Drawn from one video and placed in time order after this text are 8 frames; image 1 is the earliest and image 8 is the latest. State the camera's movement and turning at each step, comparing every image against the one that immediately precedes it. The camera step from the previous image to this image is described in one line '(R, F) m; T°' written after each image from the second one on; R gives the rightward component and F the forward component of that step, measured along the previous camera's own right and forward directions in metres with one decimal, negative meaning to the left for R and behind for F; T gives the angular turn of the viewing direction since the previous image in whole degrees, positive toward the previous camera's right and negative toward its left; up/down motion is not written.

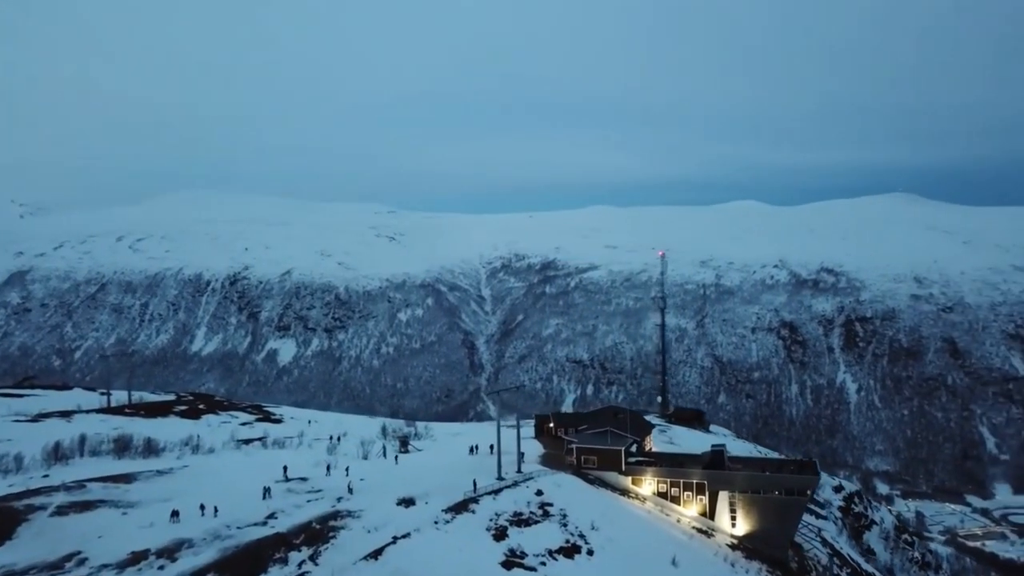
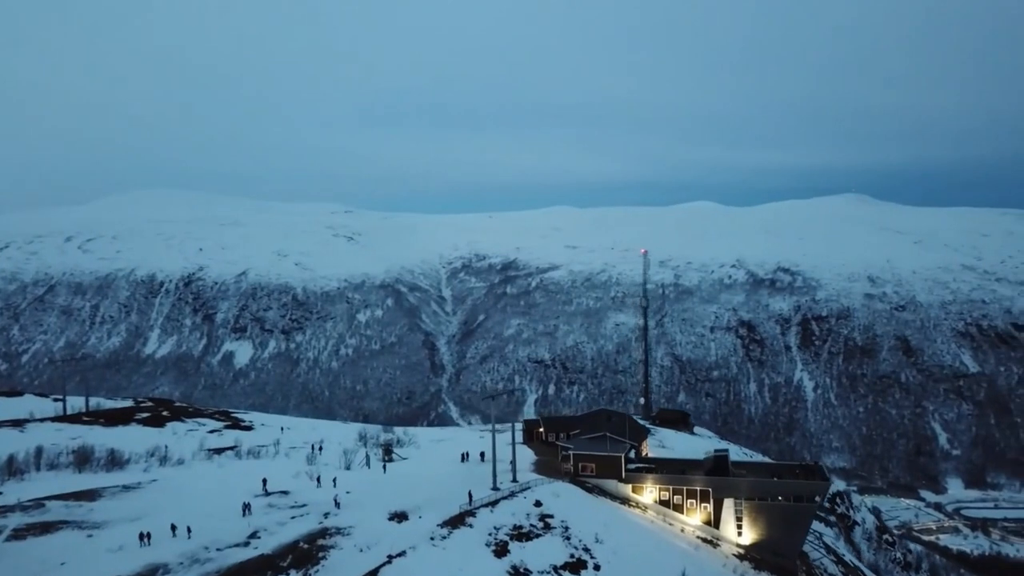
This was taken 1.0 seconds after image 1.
(-0.3, +0.4) m; +3°
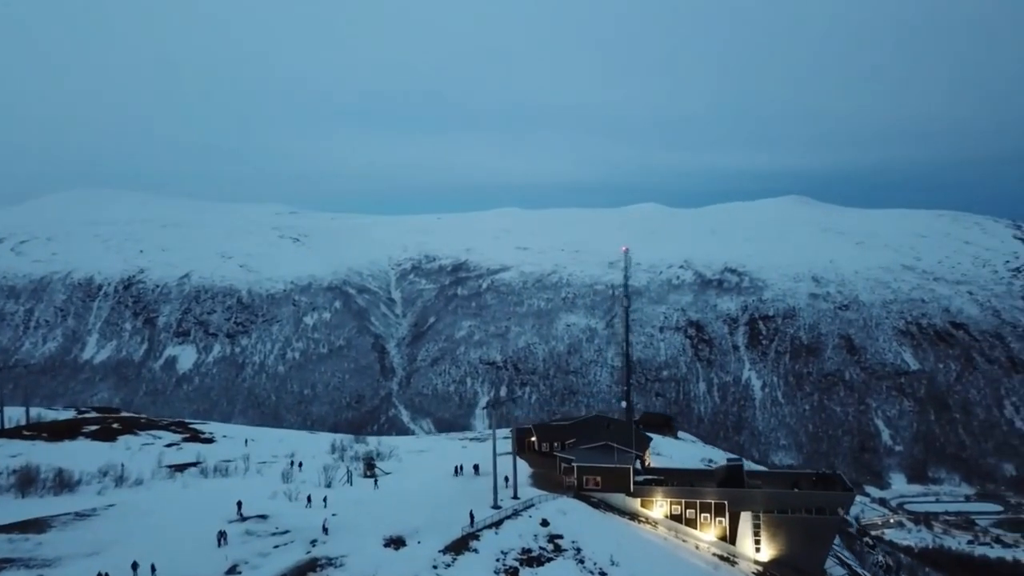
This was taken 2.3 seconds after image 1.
(-0.6, +0.5) m; +4°
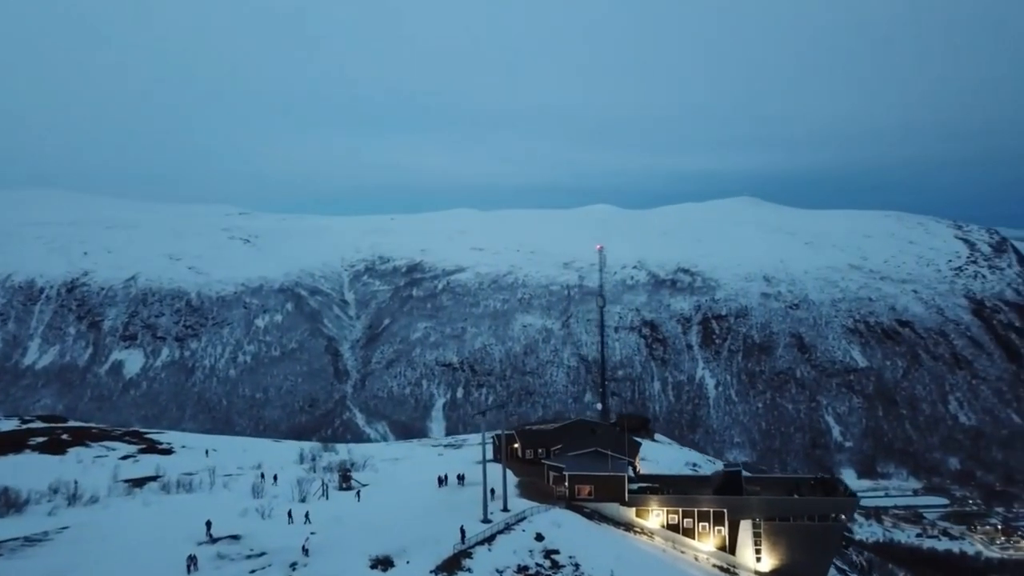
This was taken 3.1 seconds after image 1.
(-0.6, +0.2) m; +3°
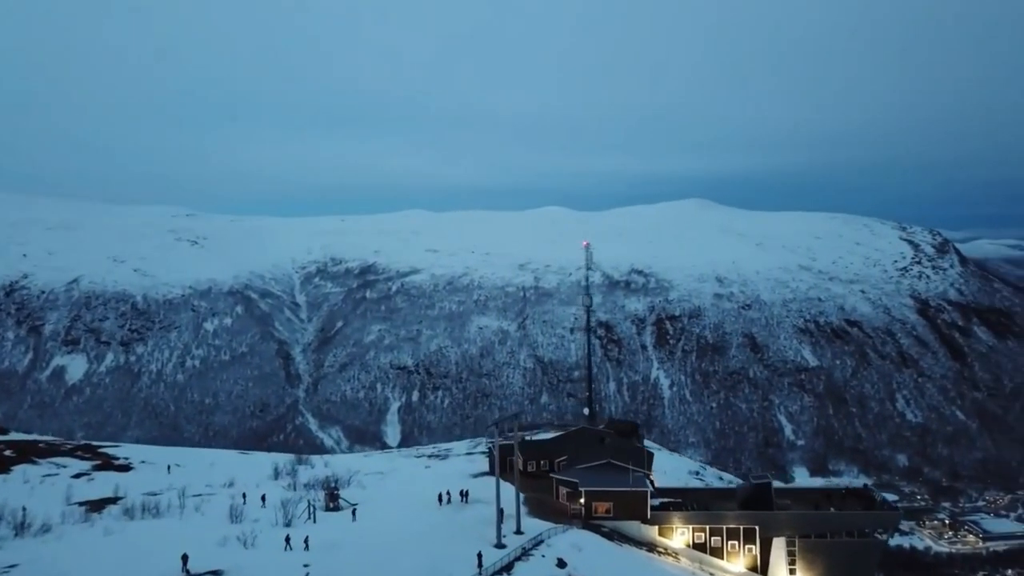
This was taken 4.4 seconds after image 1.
(-0.7, +0.3) m; +4°
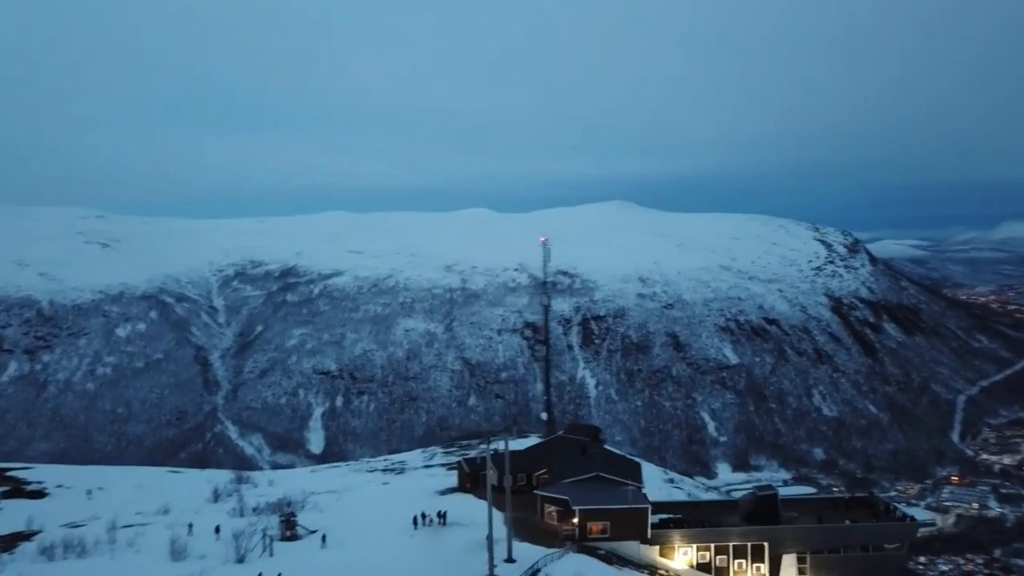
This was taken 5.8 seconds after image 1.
(-0.7, +0.1) m; +6°
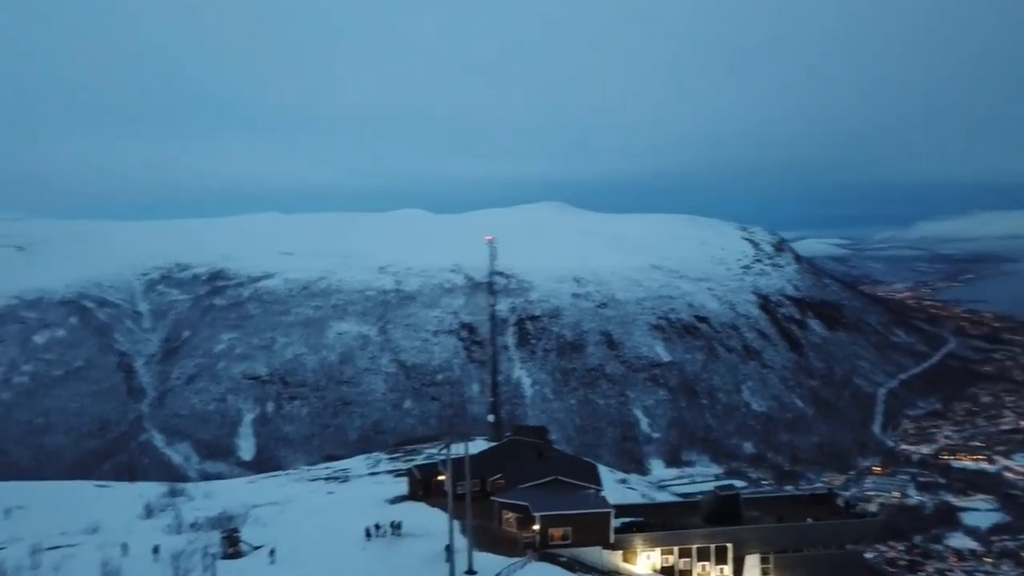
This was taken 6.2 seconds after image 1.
(-0.4, -0.1) m; +5°
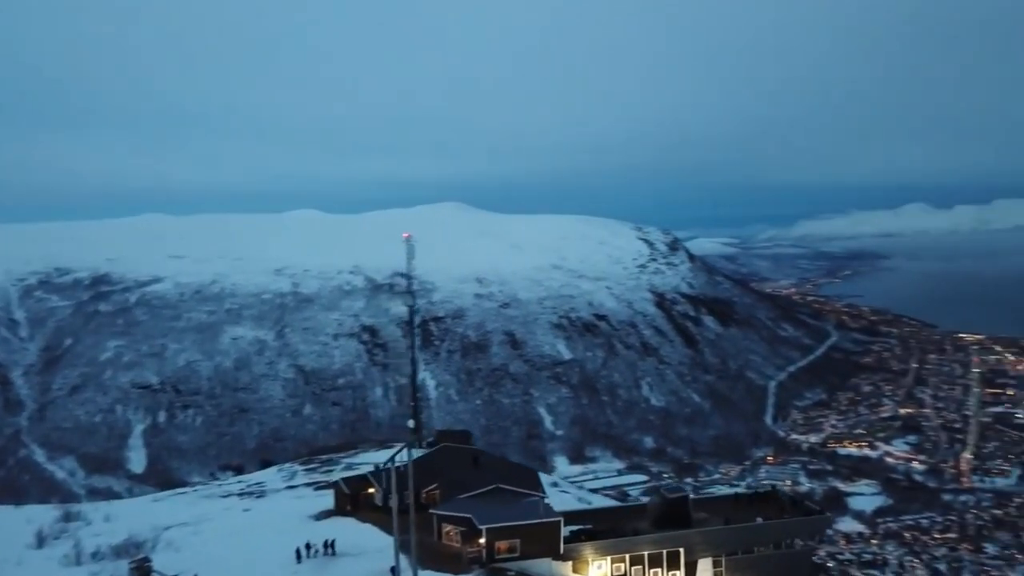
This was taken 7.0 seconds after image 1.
(-0.7, -0.2) m; +7°
